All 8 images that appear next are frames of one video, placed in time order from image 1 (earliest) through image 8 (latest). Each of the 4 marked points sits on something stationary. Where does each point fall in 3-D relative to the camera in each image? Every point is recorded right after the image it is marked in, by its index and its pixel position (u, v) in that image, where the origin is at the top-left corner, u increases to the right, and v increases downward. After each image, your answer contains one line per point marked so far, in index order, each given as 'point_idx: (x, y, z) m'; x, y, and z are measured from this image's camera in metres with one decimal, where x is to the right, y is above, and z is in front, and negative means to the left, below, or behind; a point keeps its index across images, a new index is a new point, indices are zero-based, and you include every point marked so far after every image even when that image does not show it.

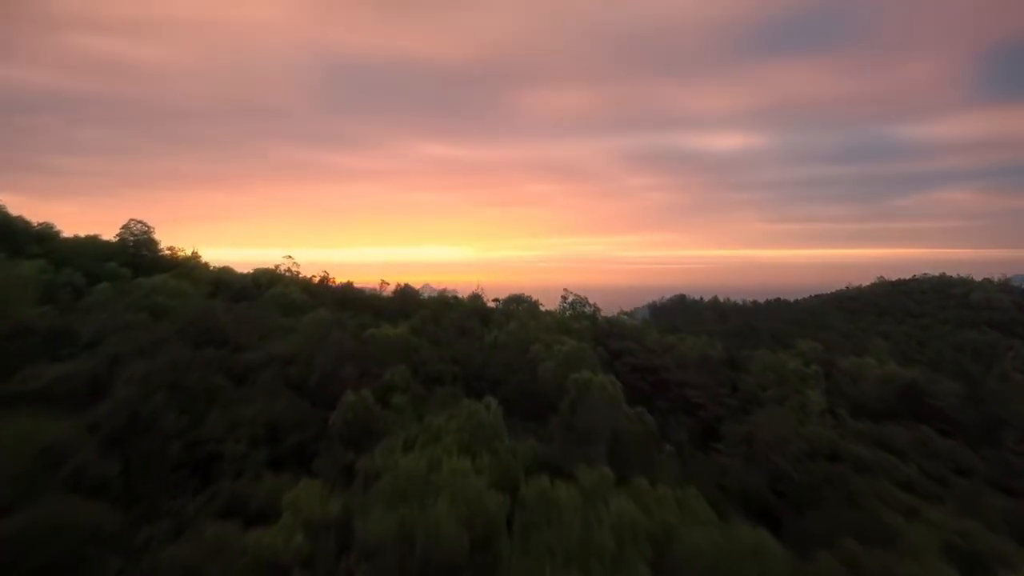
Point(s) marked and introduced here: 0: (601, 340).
0: (+2.7, -1.6, +14.0) m
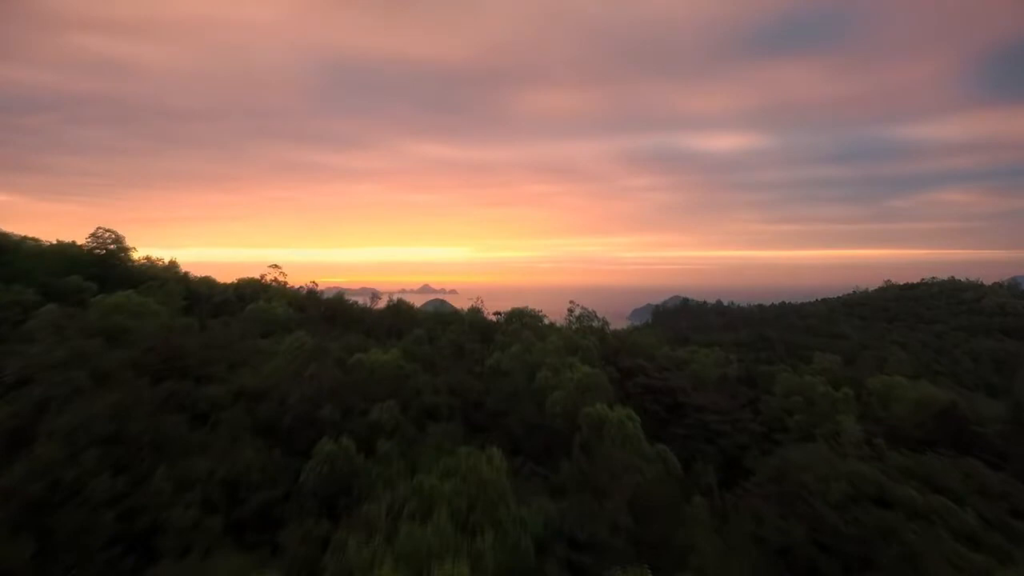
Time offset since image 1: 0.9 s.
0: (+2.7, -1.9, +13.0) m
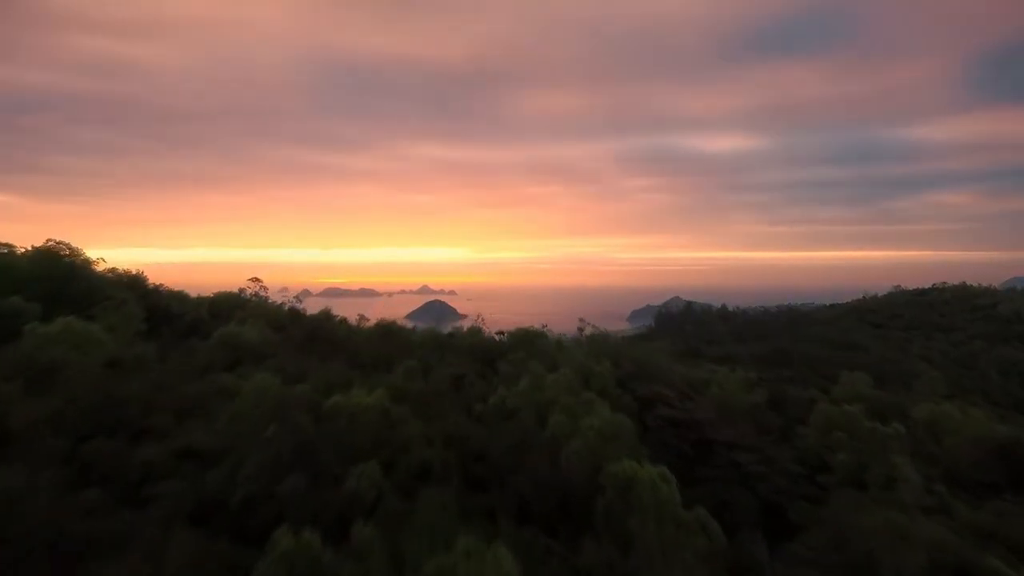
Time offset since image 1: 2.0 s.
0: (+2.8, -2.4, +11.6) m
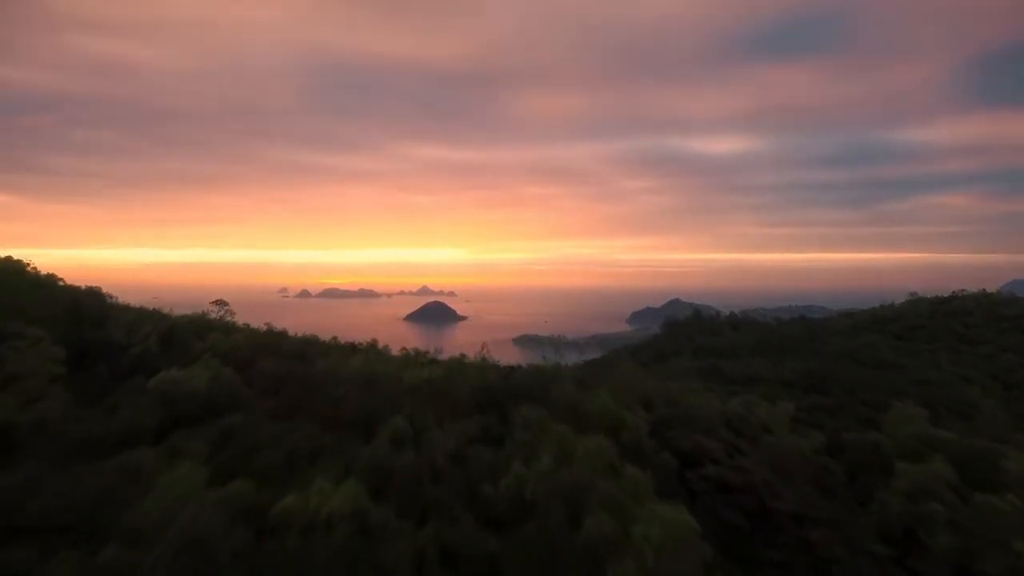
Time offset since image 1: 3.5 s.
0: (+3.1, -3.0, +9.6) m
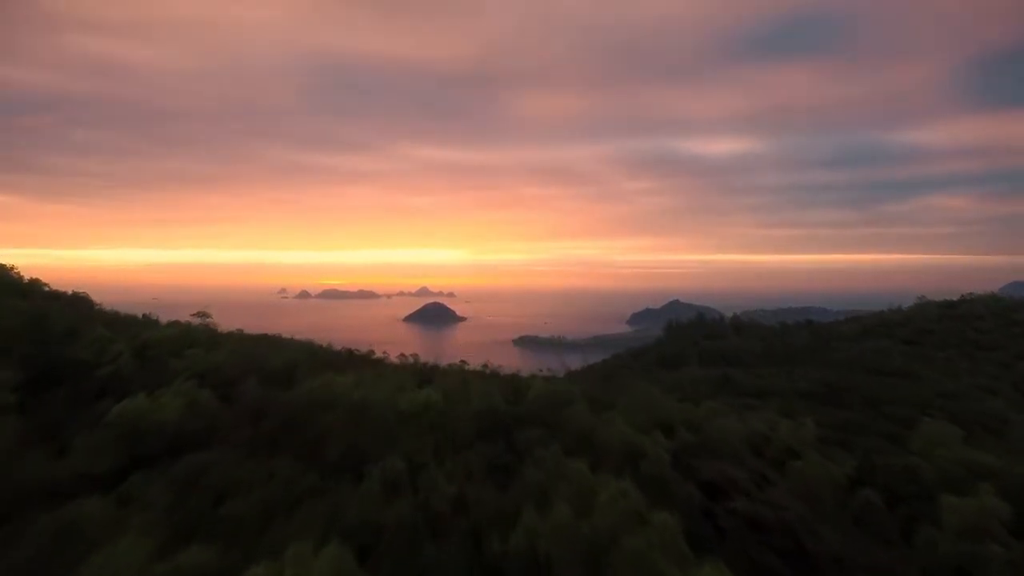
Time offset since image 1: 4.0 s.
0: (+3.2, -3.3, +8.7) m
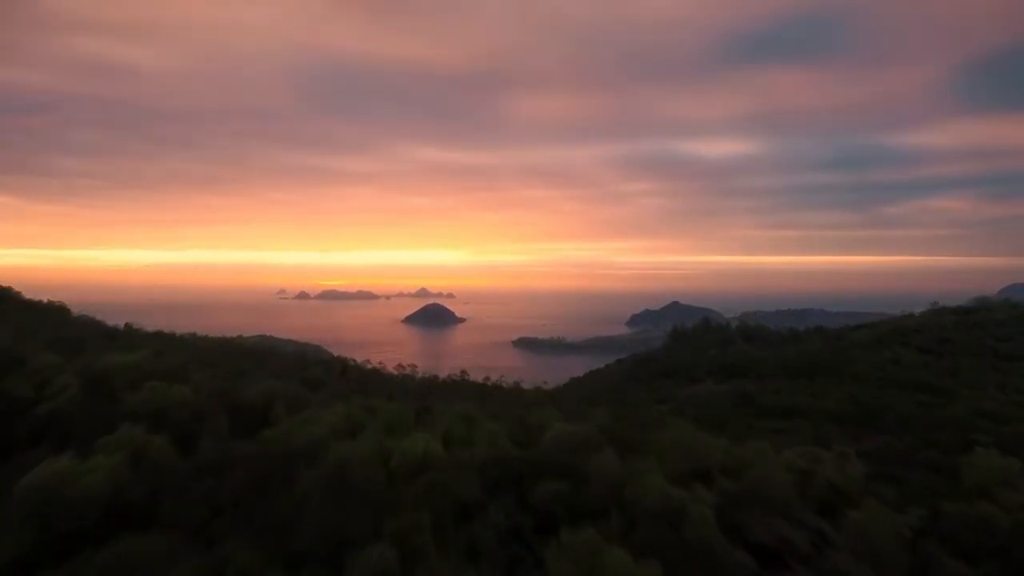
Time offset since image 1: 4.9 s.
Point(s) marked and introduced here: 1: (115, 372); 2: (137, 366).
0: (+3.4, -3.7, +7.4) m
1: (-7.2, -1.6, +8.5) m
2: (-7.0, -1.5, +8.9) m
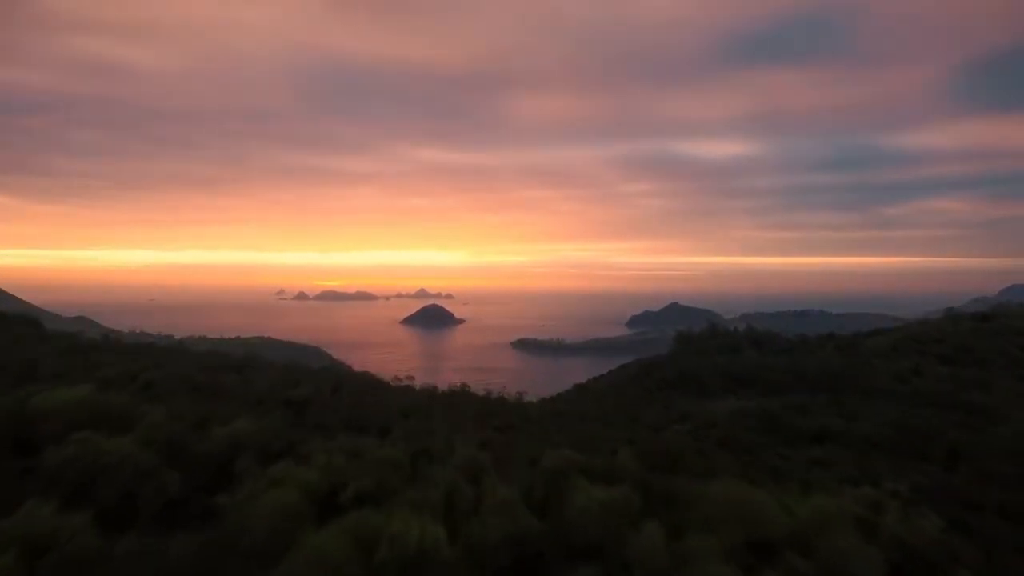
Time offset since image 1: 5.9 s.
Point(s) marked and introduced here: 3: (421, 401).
0: (+3.7, -4.1, +5.8) m
1: (-7.0, -2.0, +7.0) m
2: (-6.8, -2.0, +7.3) m
3: (-3.8, -4.7, +19.6) m
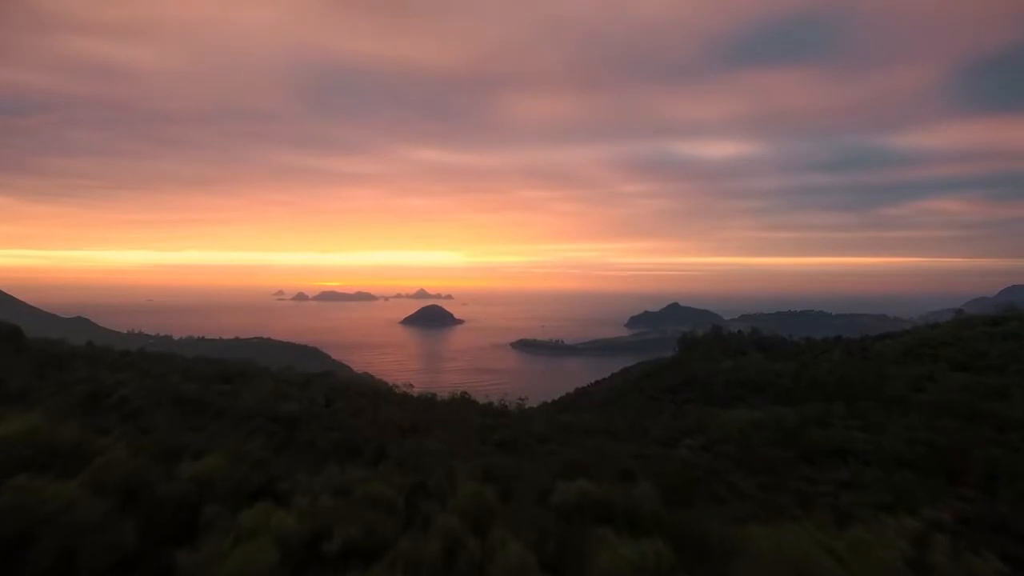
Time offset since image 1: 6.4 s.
0: (+3.8, -4.3, +4.8) m
1: (-6.8, -2.3, +6.0) m
2: (-6.7, -2.2, +6.3) m
3: (-3.6, -4.9, +18.6) m
